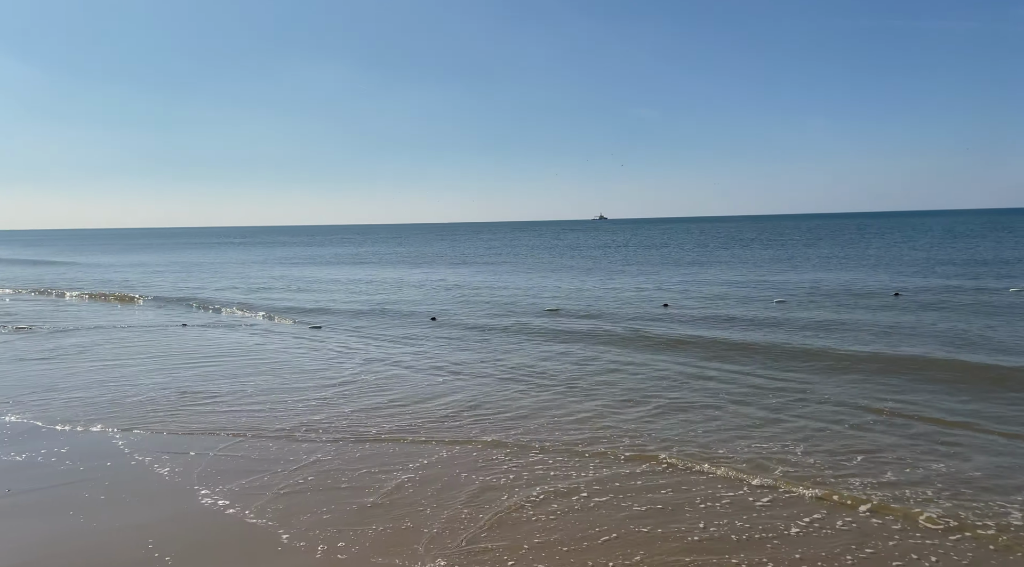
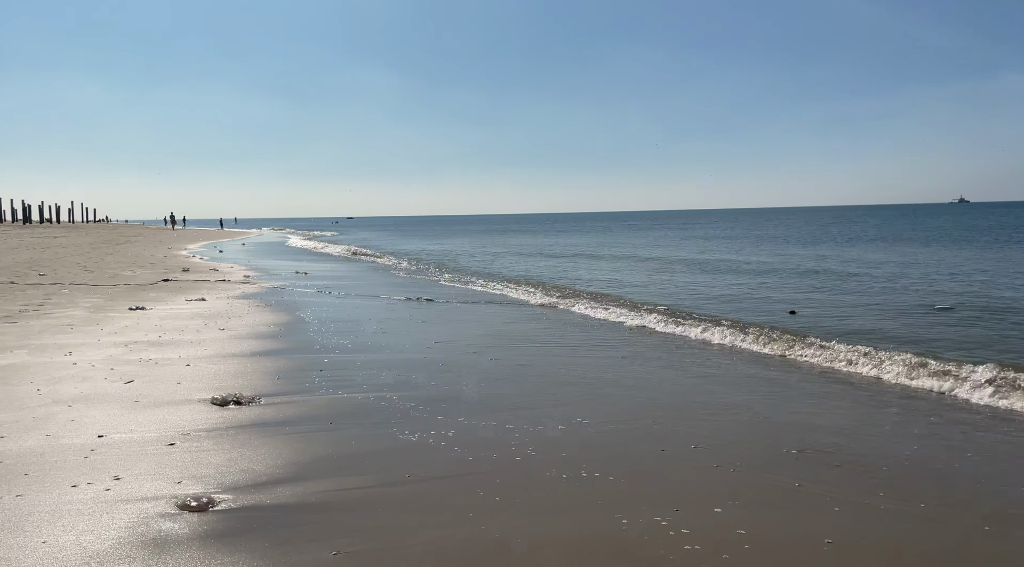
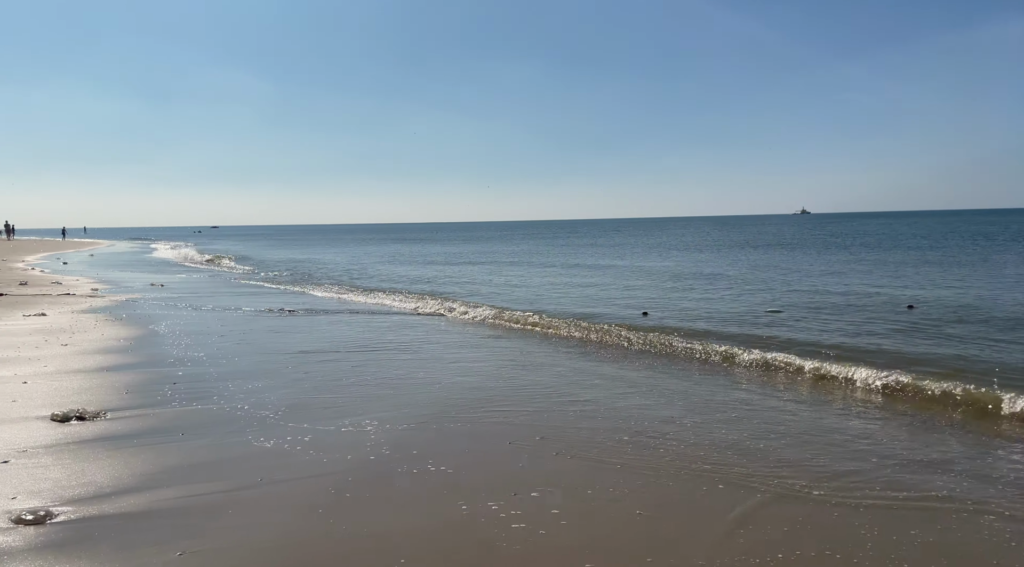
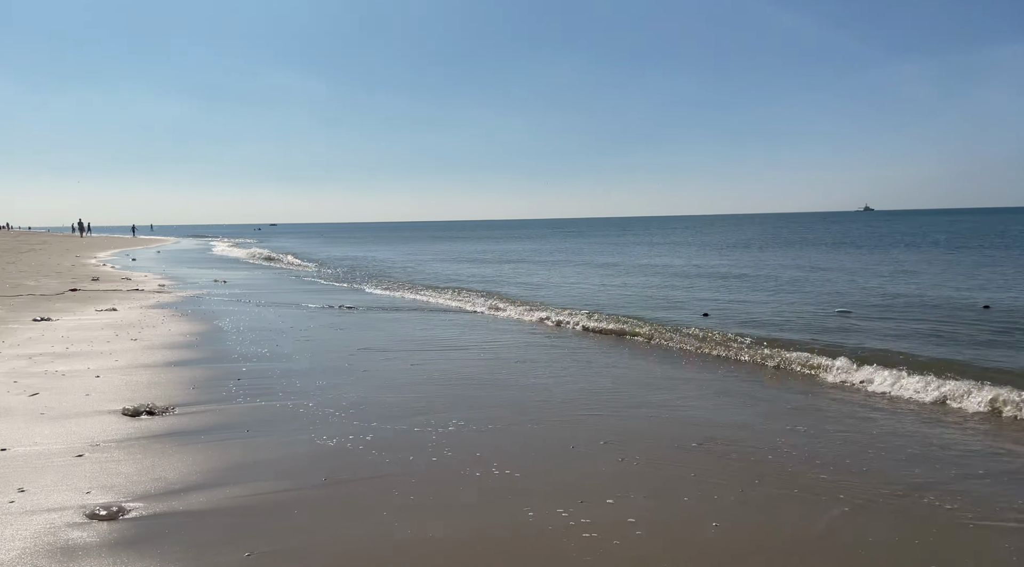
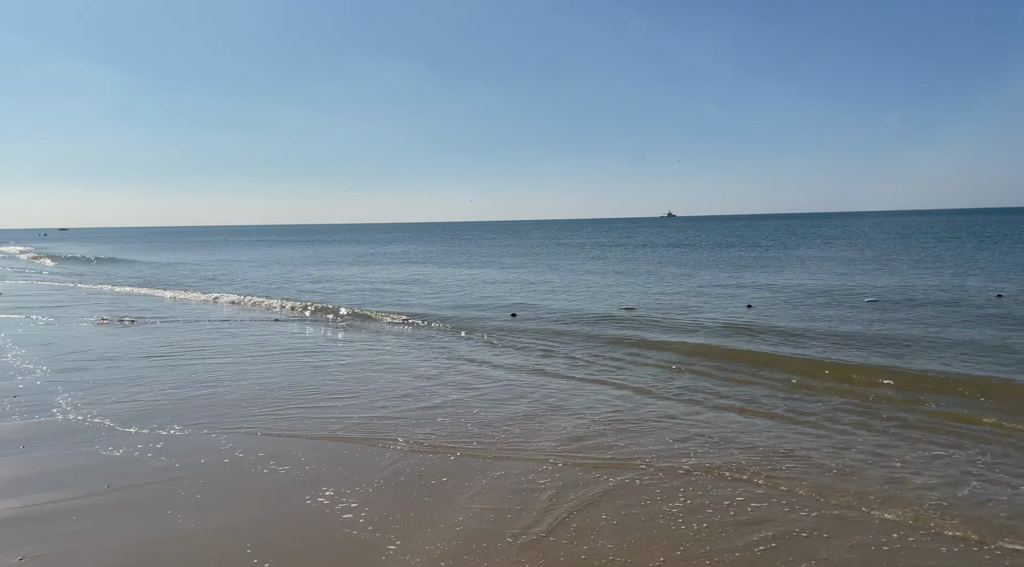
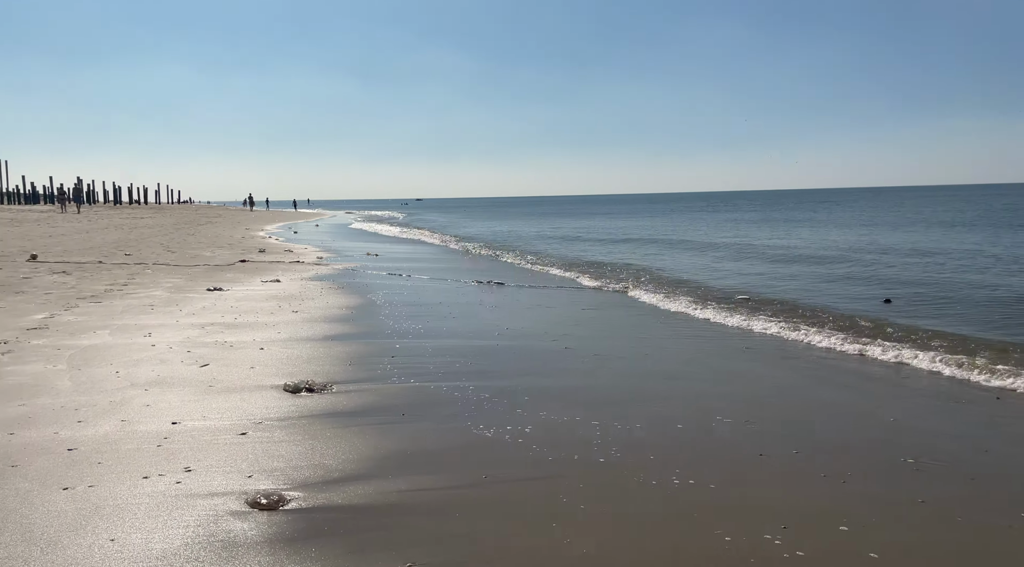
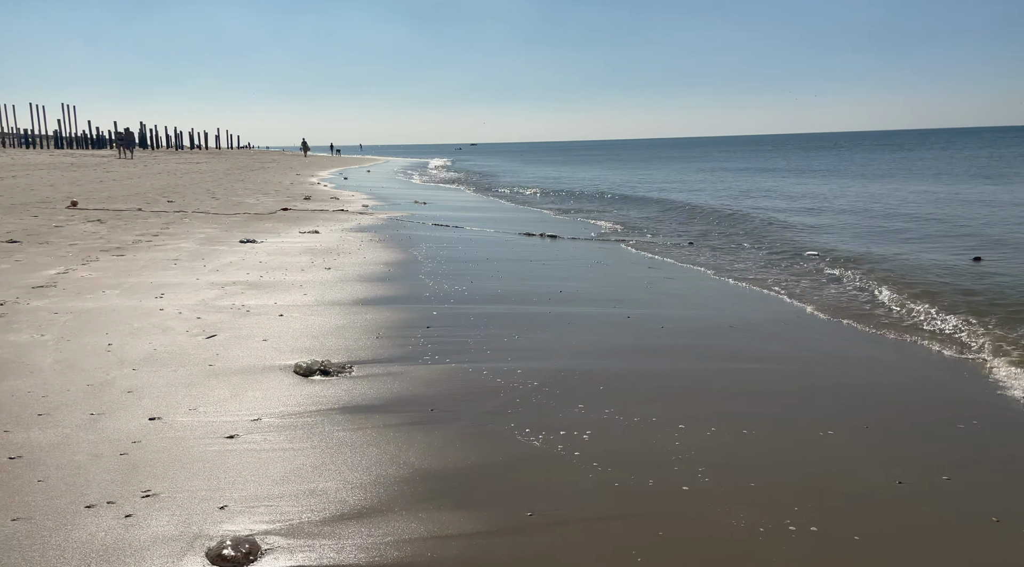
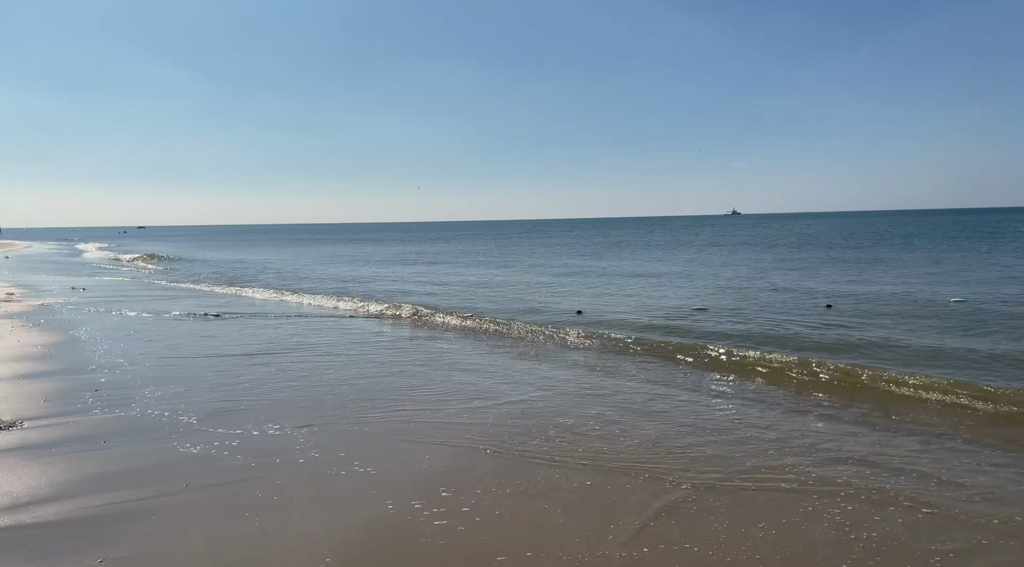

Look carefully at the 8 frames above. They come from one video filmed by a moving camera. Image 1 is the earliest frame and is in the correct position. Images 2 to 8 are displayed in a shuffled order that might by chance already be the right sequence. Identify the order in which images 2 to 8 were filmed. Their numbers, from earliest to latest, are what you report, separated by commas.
5, 8, 3, 4, 2, 6, 7
